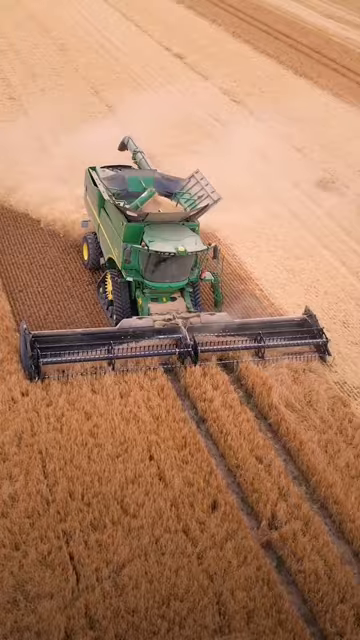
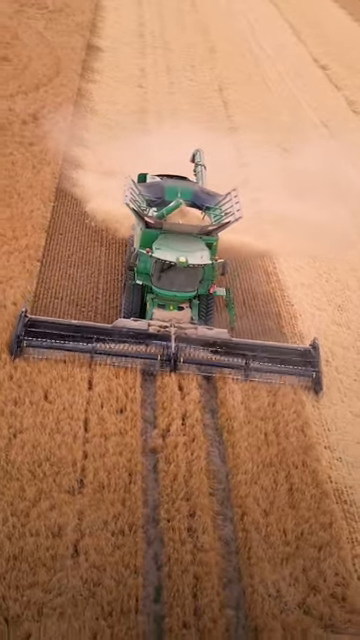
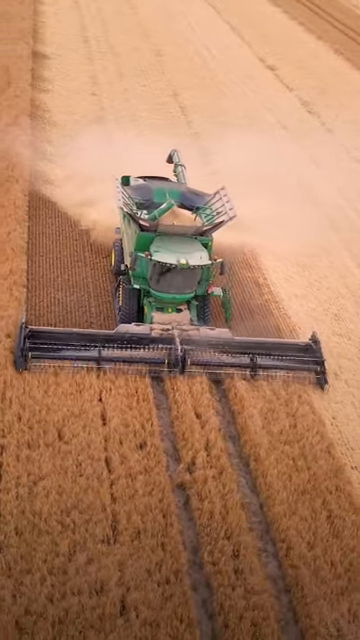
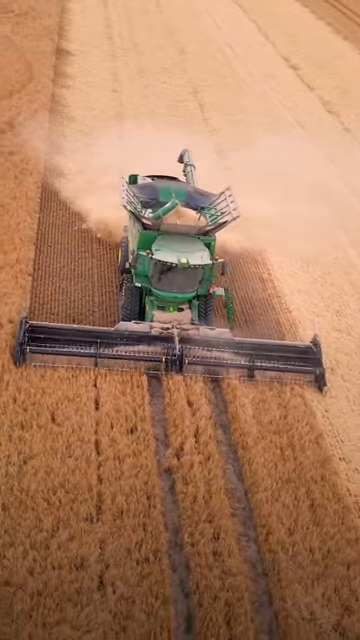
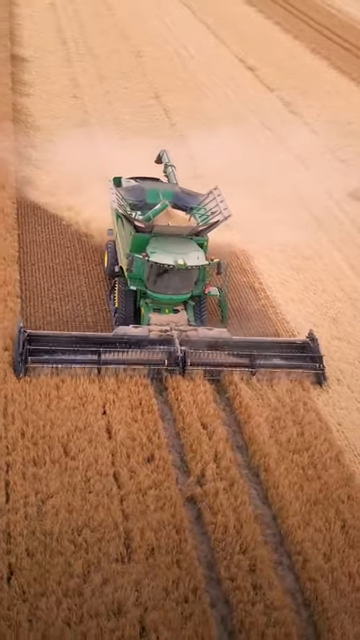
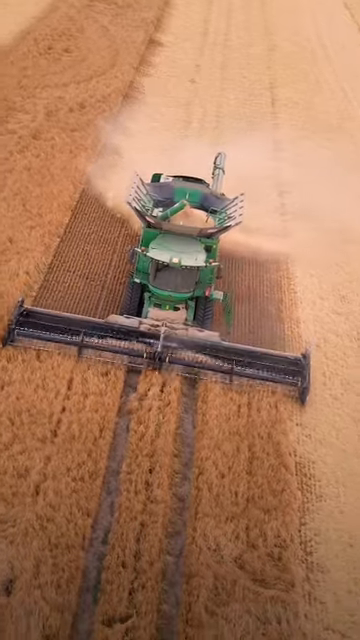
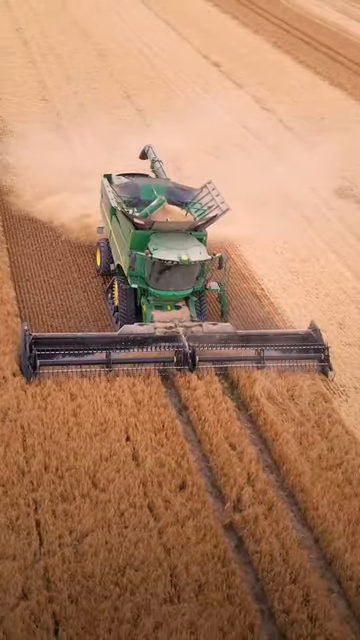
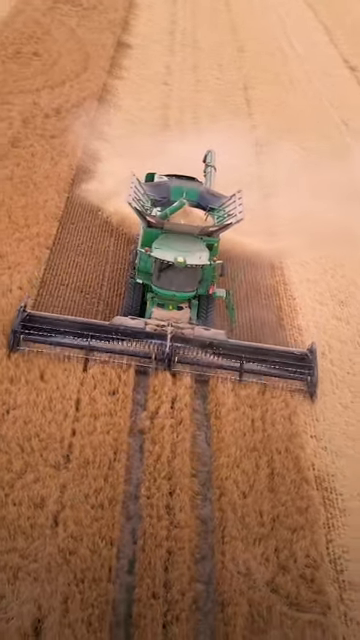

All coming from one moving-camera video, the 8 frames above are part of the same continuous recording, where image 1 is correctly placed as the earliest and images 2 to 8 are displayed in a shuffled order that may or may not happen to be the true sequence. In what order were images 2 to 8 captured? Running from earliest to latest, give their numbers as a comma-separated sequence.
7, 5, 3, 4, 2, 8, 6
